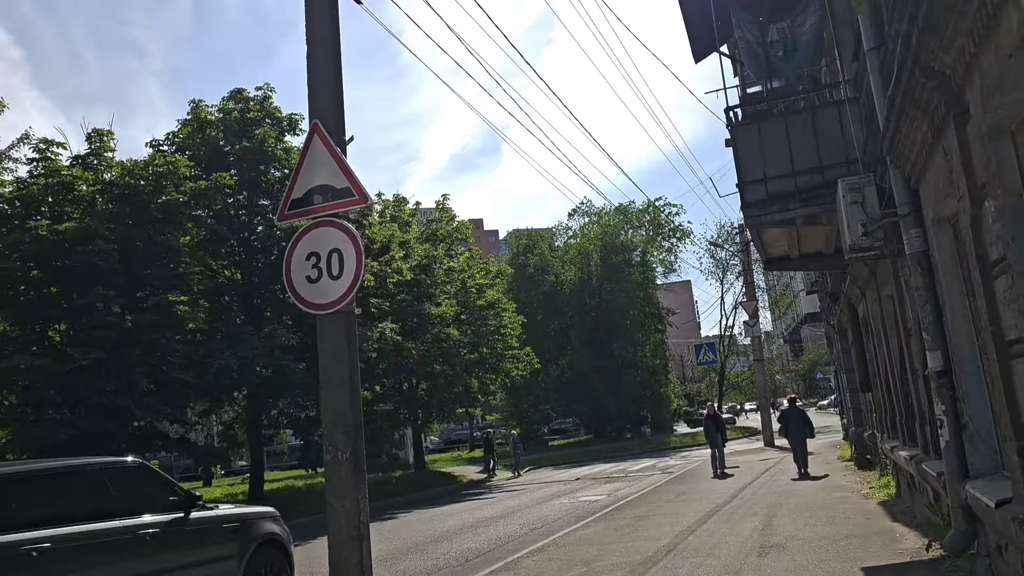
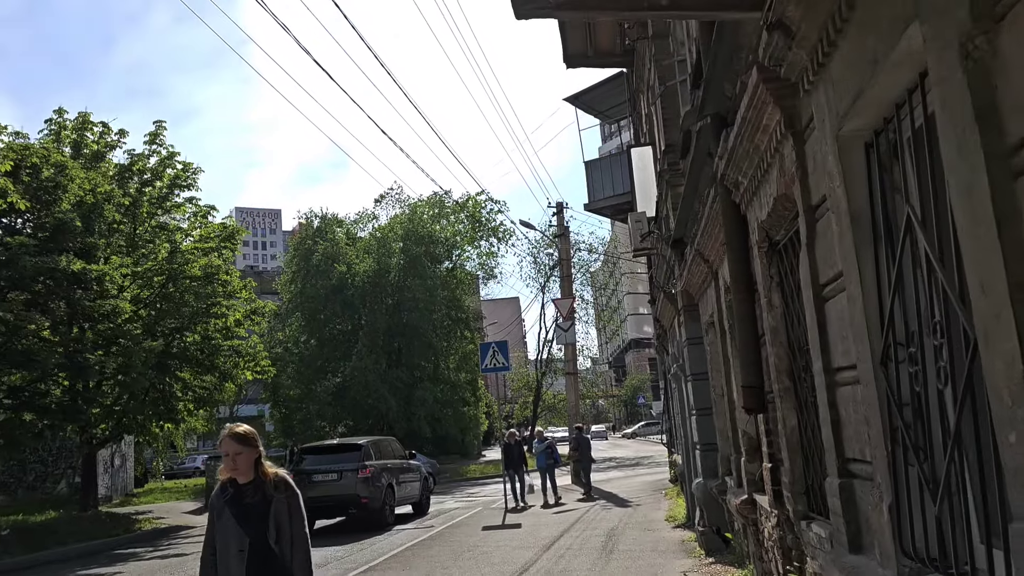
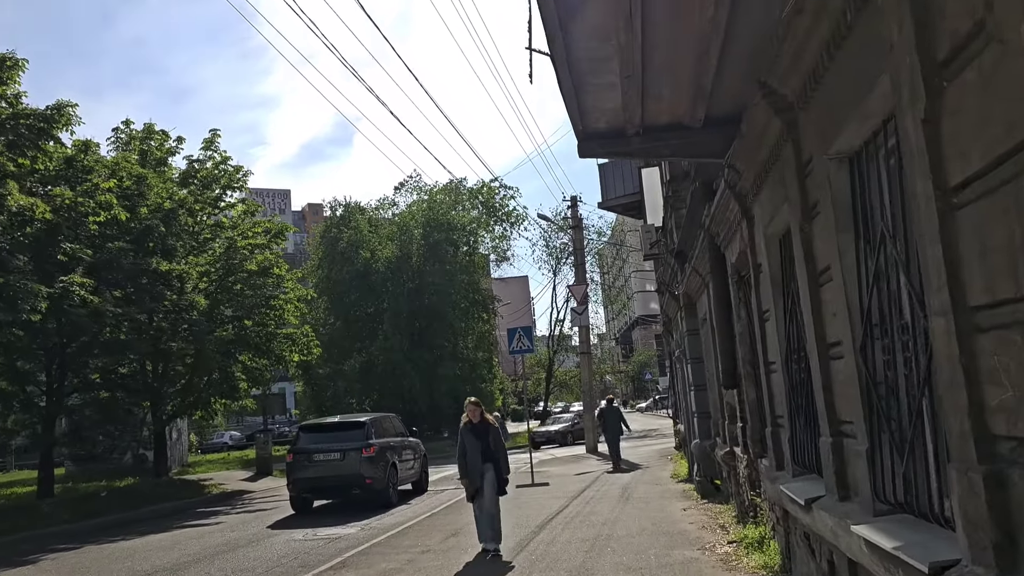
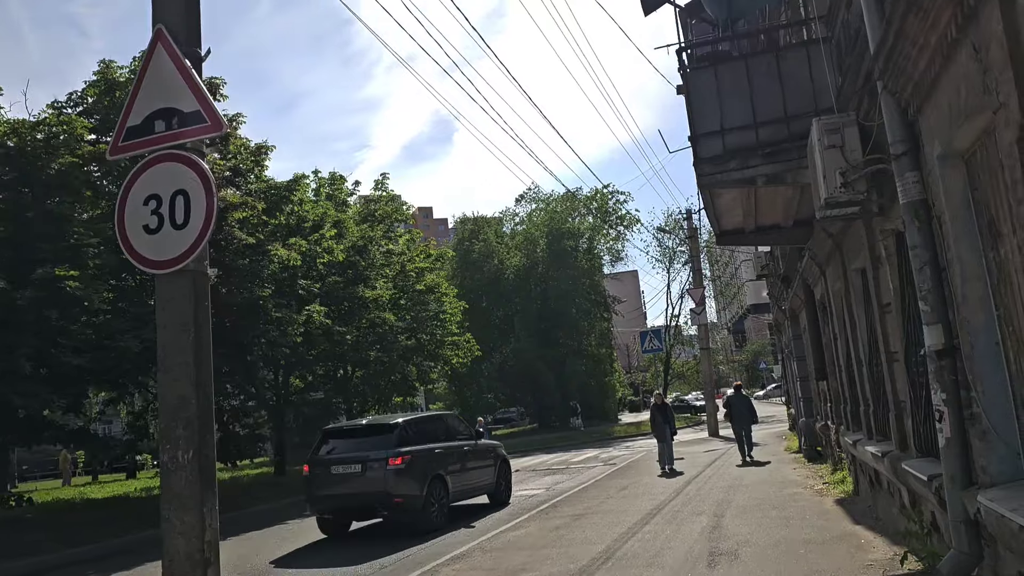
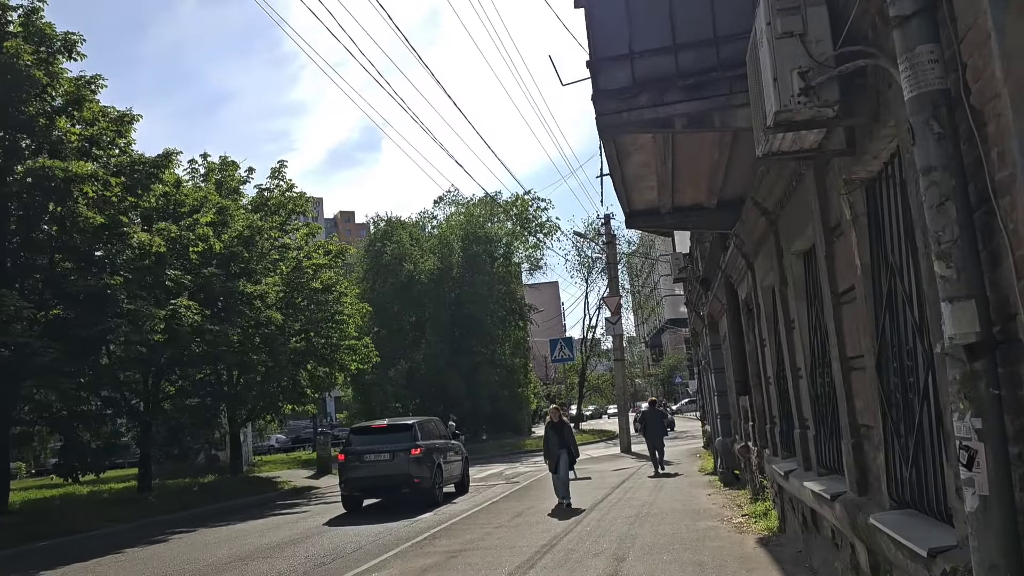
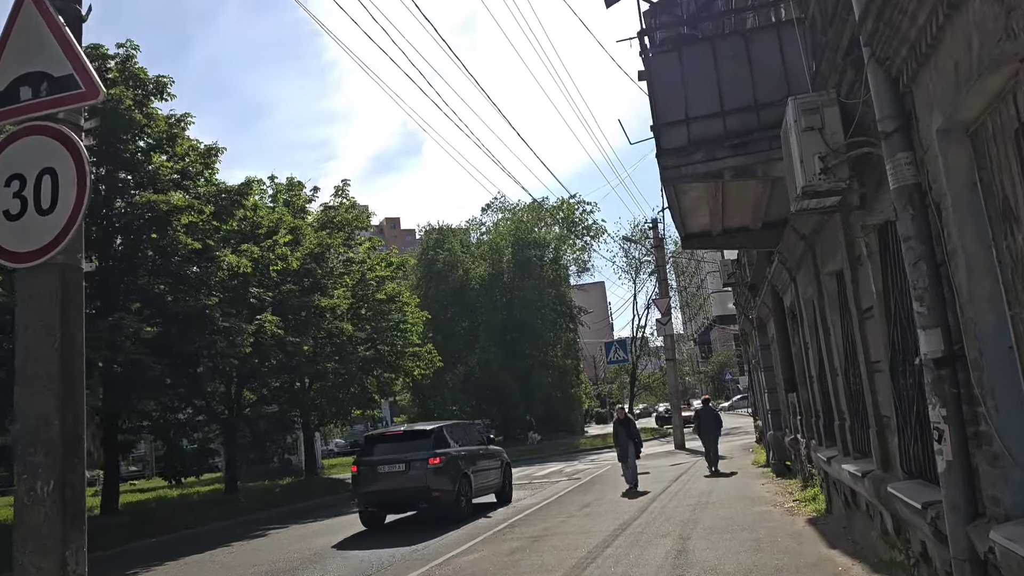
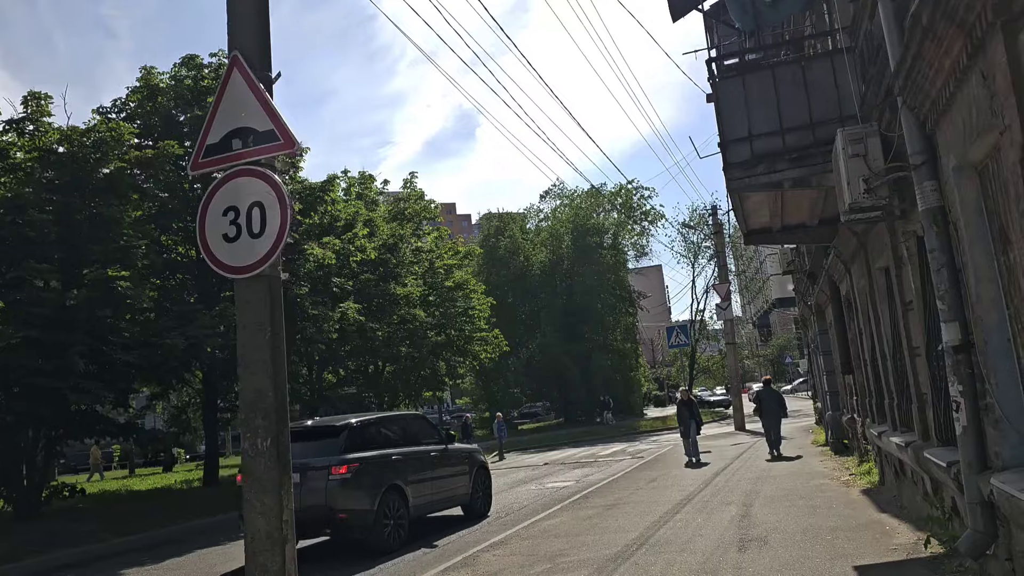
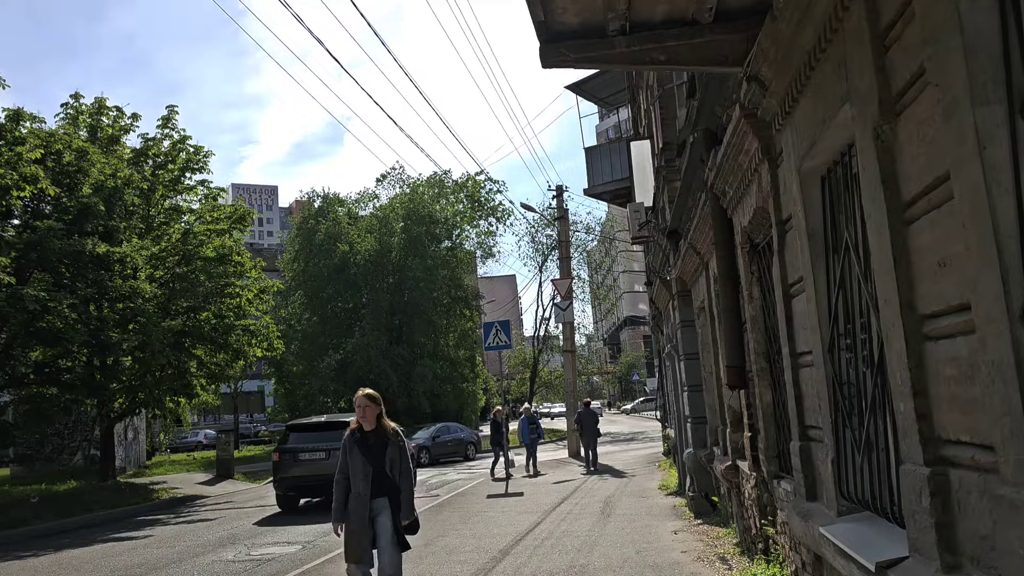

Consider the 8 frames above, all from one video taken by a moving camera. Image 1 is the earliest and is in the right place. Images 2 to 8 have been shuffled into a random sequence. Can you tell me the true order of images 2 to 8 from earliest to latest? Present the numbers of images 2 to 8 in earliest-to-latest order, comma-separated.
7, 4, 6, 5, 3, 8, 2
